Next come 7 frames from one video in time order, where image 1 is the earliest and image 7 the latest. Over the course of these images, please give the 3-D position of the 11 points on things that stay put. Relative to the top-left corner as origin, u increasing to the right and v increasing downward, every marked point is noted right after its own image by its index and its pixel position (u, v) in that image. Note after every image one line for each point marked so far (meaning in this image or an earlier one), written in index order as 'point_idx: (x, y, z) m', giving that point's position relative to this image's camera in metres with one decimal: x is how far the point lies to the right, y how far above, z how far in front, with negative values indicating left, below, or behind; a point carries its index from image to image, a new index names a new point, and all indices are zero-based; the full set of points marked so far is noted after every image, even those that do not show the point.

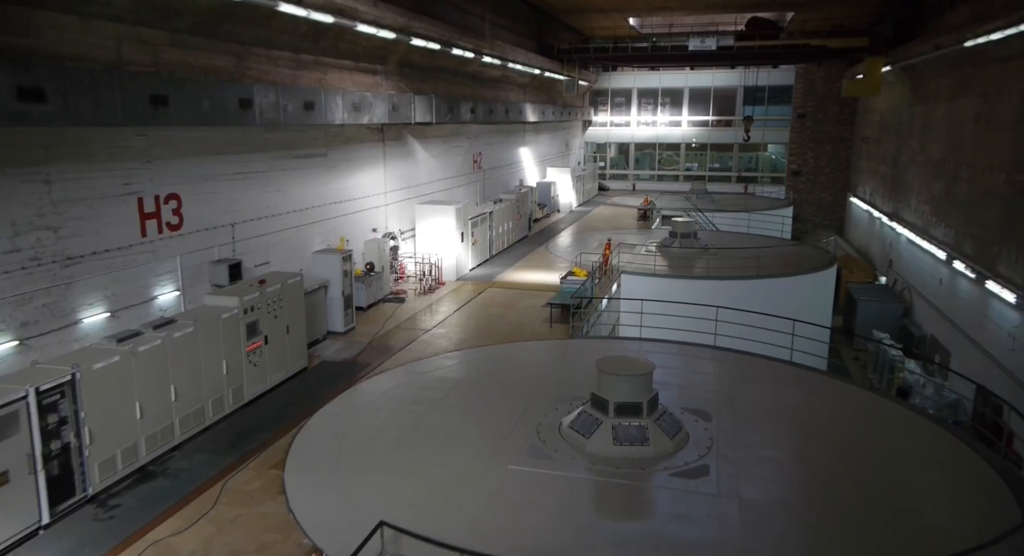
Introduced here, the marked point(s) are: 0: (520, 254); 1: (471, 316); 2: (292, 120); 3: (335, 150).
0: (+0.2, +0.6, +19.4) m
1: (-0.8, -0.8, +13.2) m
2: (-3.5, +2.5, +10.6) m
3: (-3.4, +2.5, +13.1) m
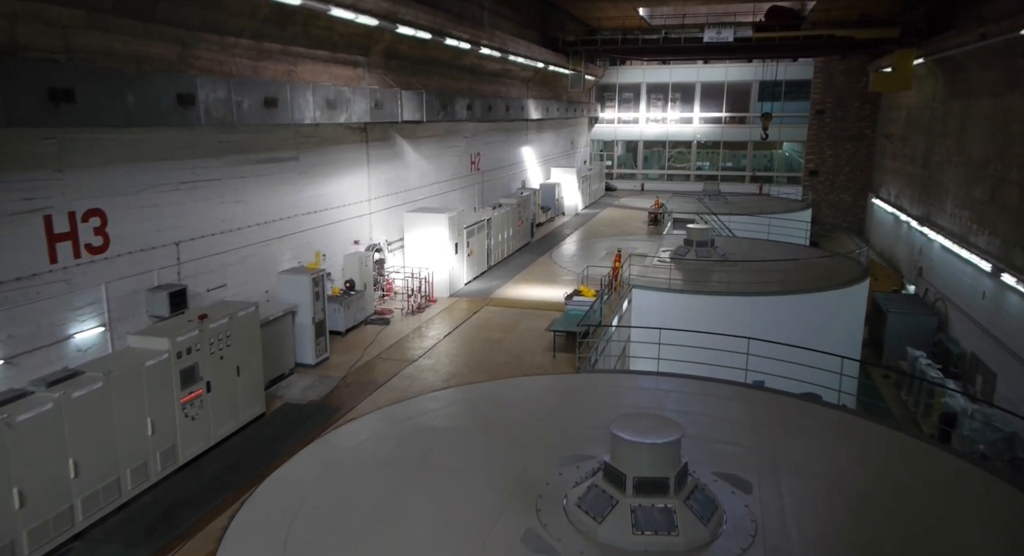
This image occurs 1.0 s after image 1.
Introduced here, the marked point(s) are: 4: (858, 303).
0: (+0.2, +0.3, +17.8) m
1: (-0.8, -1.1, +11.7) m
2: (-3.5, +2.1, +9.0) m
3: (-3.5, +2.1, +11.5) m
4: (+7.7, -0.7, +15.4) m
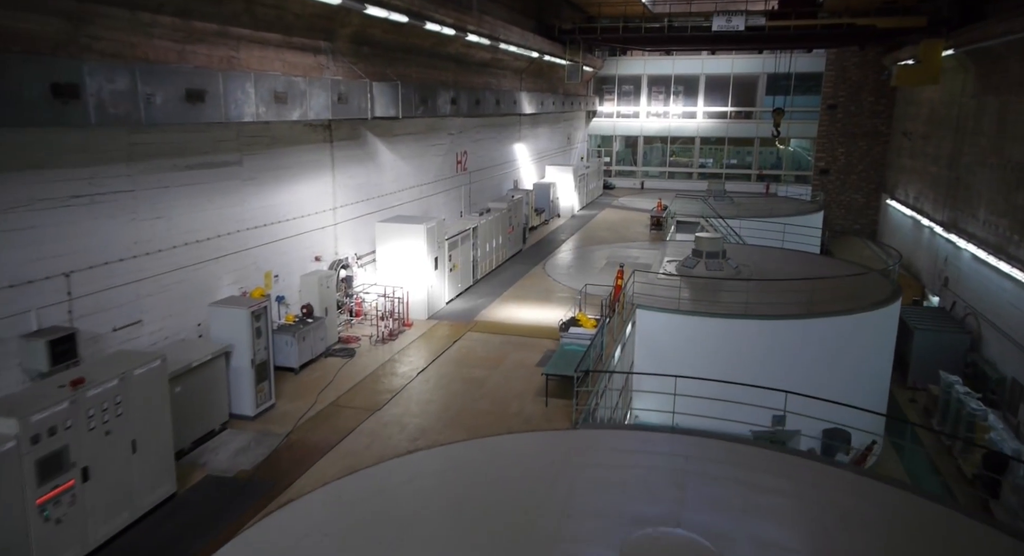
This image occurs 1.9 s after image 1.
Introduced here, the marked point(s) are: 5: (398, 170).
0: (0.0, 0.0, +16.0) m
1: (-1.0, -1.5, +9.8) m
2: (-3.7, +1.7, +7.2) m
3: (-3.7, +1.7, +9.7) m
4: (+7.4, -1.0, +13.6) m
5: (-2.4, +2.2, +14.1) m
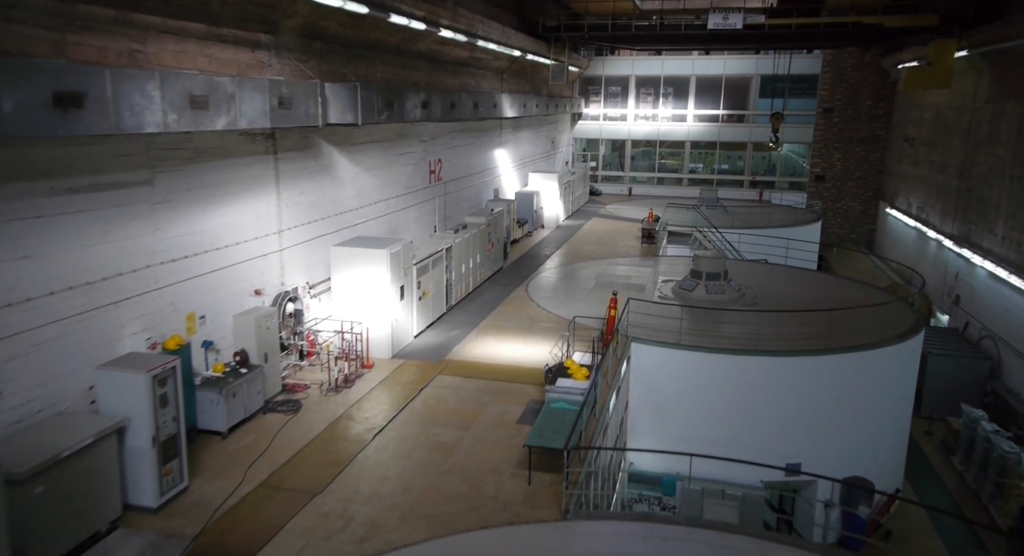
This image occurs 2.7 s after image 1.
0: (-0.5, -0.5, +14.3) m
1: (-1.3, -2.0, +8.1) m
2: (-3.9, +1.2, +5.4) m
3: (-3.9, +1.2, +7.9) m
4: (+7.1, -1.5, +12.1) m
5: (-2.8, +1.7, +12.3) m
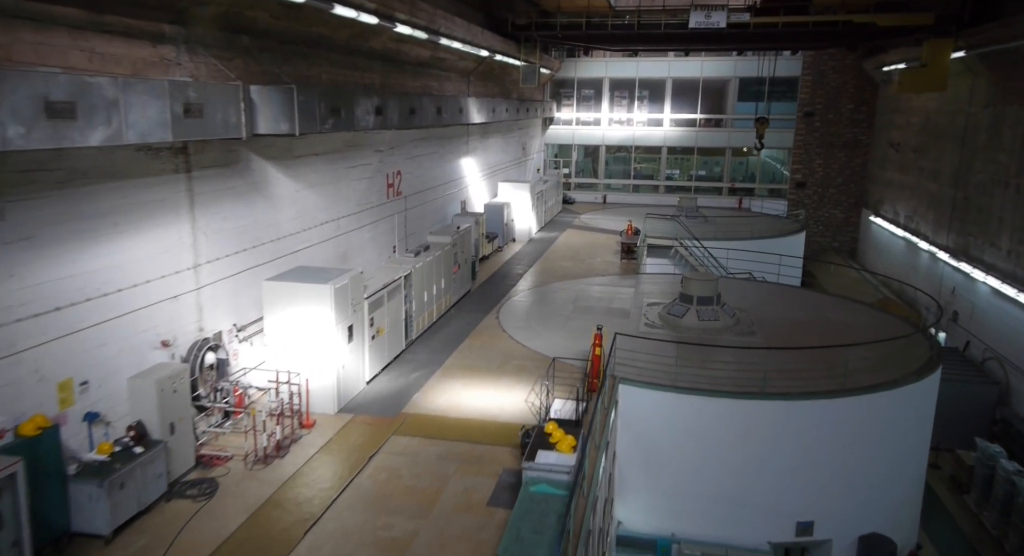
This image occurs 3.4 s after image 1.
0: (-1.1, -1.0, +12.6) m
1: (-1.6, -2.5, +6.4) m
2: (-4.1, +0.7, +3.6) m
3: (-4.3, +0.7, +6.1) m
4: (+6.6, -2.0, +10.7) m
5: (-3.3, +1.2, +10.6) m
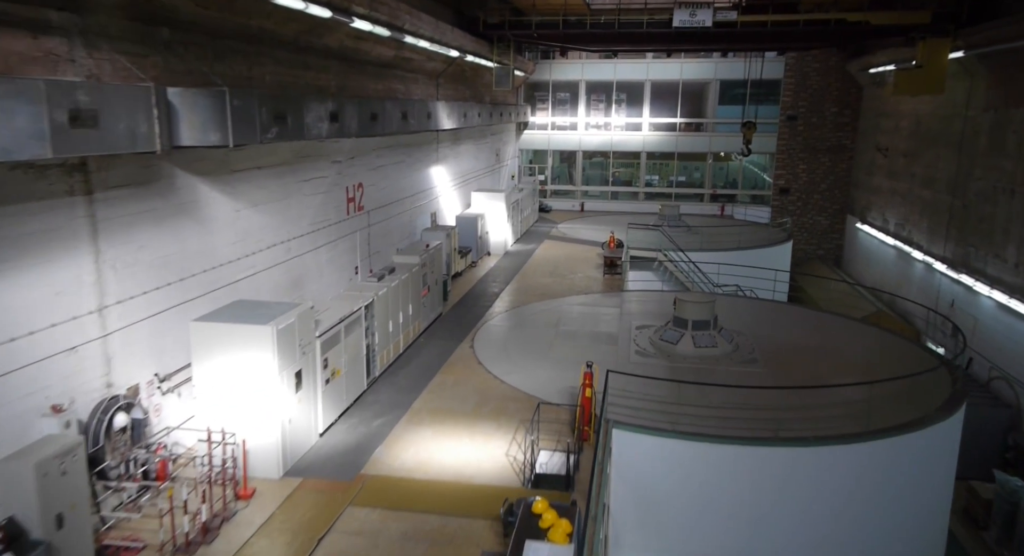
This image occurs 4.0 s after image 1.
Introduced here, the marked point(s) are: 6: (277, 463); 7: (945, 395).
0: (-1.4, -1.5, +11.2) m
1: (-1.8, -2.9, +5.0) m
2: (-4.2, +0.2, +2.1) m
3: (-4.4, +0.2, +4.5) m
4: (+6.3, -2.3, +9.6) m
5: (-3.6, +0.7, +9.1) m
6: (-2.7, -2.1, +7.7) m
7: (+6.3, -1.6, +9.6) m
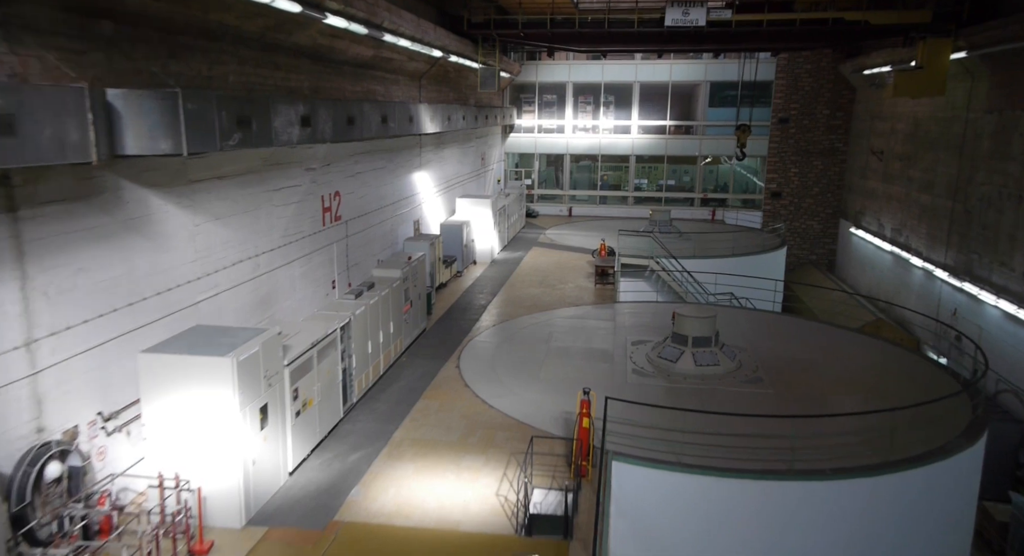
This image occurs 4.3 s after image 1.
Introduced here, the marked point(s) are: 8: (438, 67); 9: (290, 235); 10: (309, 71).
0: (-1.6, -1.7, +10.3) m
1: (-1.8, -3.2, +4.1) m
2: (-4.2, 0.0, +1.2) m
3: (-4.4, 0.0, +3.6) m
4: (+6.1, -2.5, +8.9) m
5: (-3.8, +0.5, +8.2) m
6: (-2.7, -2.3, +6.8) m
7: (+6.2, -1.8, +8.9) m
8: (-1.9, +5.3, +17.1) m
9: (-3.4, +0.7, +10.4) m
10: (-3.3, +3.4, +10.9) m
